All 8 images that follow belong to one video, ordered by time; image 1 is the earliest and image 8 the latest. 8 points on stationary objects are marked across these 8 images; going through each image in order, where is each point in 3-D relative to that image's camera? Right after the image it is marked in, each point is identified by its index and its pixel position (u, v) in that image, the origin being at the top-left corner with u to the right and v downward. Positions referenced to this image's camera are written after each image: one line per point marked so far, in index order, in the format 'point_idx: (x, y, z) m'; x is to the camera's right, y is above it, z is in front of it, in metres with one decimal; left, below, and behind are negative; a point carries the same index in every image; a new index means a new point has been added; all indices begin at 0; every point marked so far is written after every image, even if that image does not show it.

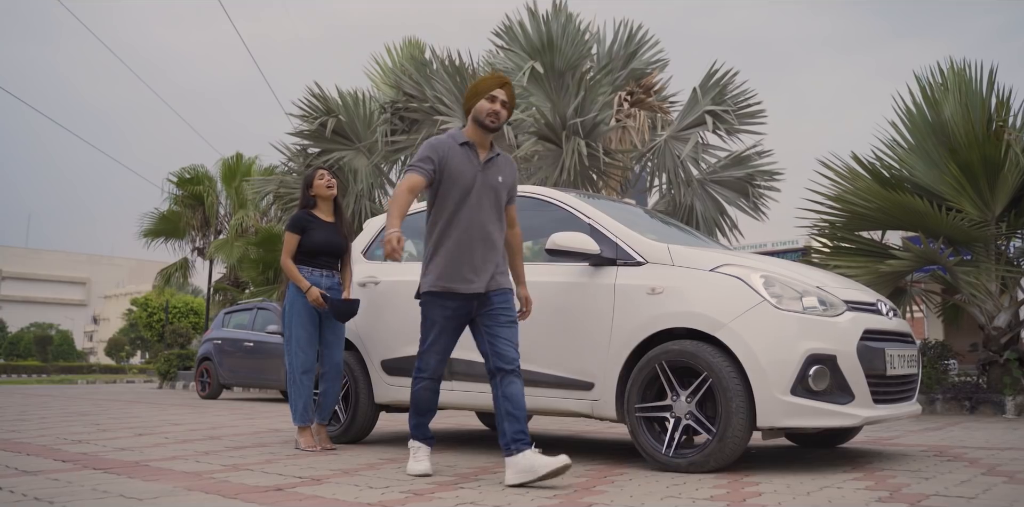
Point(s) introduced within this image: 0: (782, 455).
0: (+1.5, -1.1, +5.3) m
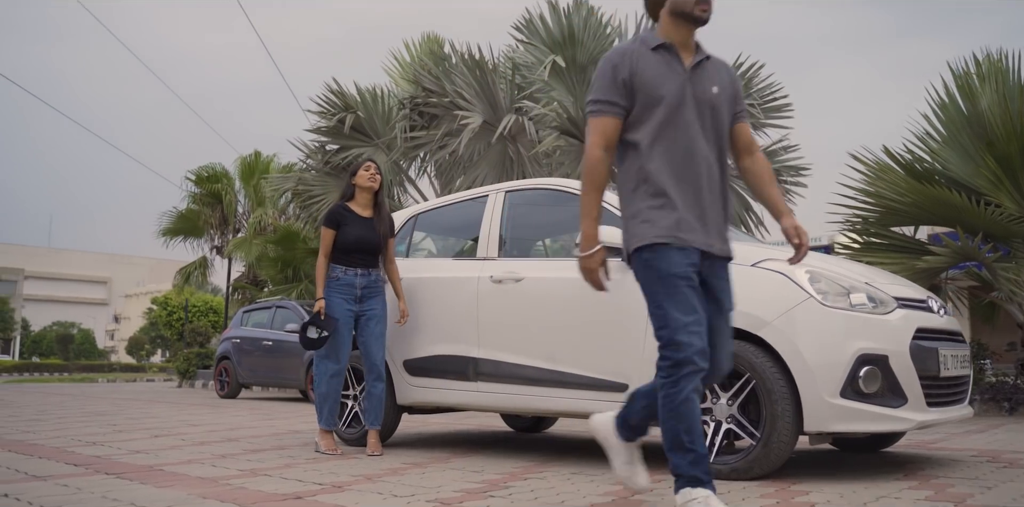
0: (+1.7, -1.1, +5.0) m
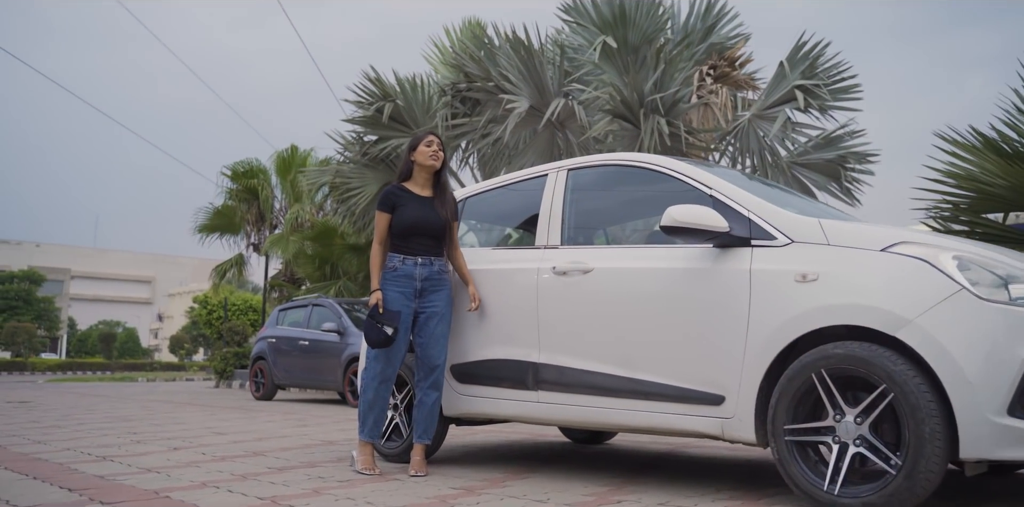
0: (+2.0, -1.0, +4.1) m
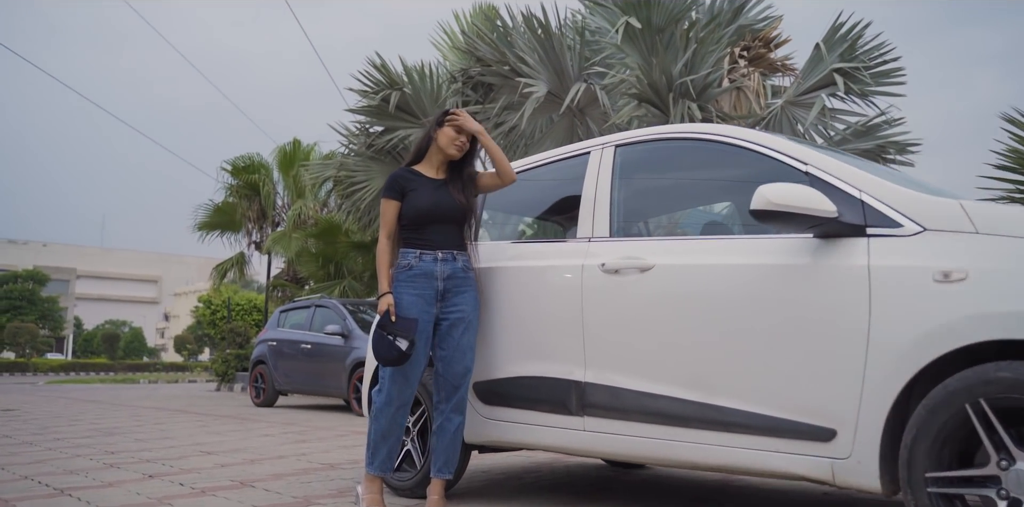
0: (+2.1, -1.0, +3.2) m
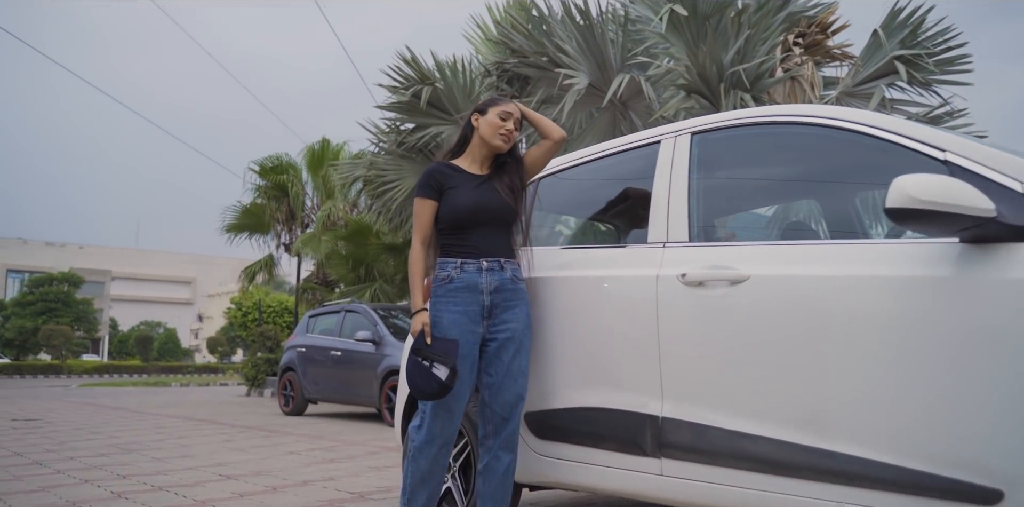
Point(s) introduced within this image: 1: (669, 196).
0: (+2.3, -1.0, +2.5) m
1: (+0.6, +0.2, +3.6) m
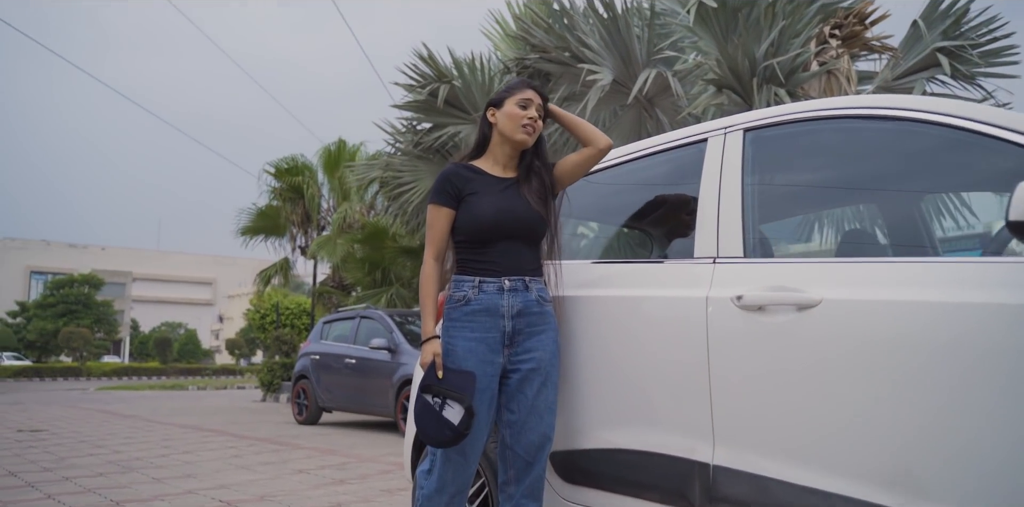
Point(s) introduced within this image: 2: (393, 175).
0: (+2.4, -1.1, +2.0) m
1: (+0.7, +0.2, +3.1) m
2: (-1.7, +1.1, +13.7) m
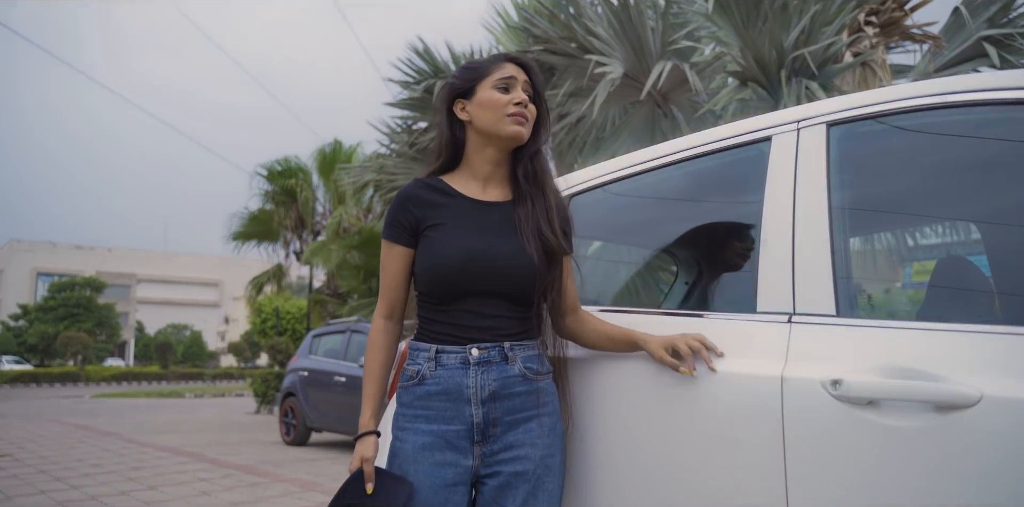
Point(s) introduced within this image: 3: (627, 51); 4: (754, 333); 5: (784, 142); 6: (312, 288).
0: (+2.3, -1.2, +1.0) m
1: (+0.6, 0.0, +2.1) m
2: (-1.7, +1.0, +12.7) m
3: (+1.2, +2.1, +9.6) m
4: (+0.5, -0.2, +2.0) m
5: (+0.6, +0.3, +2.2) m
6: (-4.2, -0.7, +19.9) m
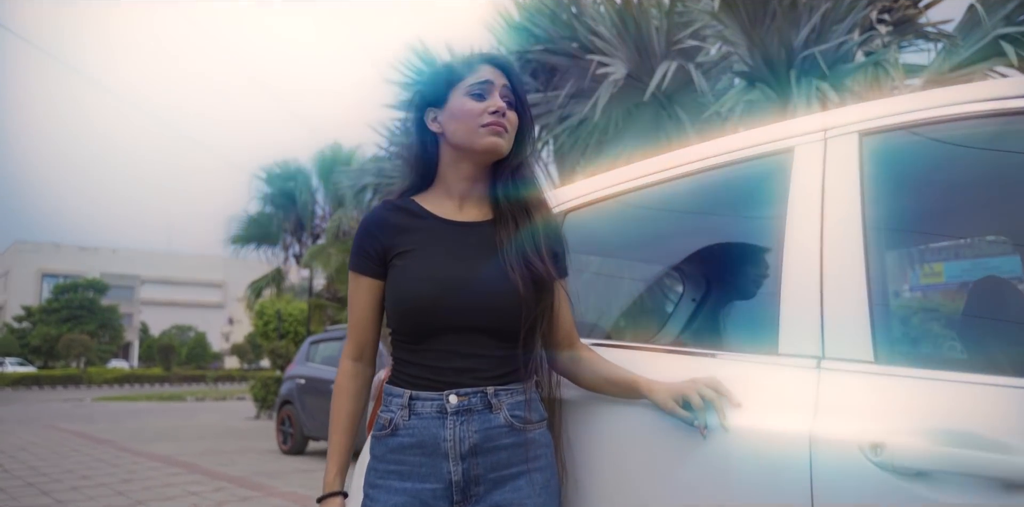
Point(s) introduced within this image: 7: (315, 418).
0: (+2.3, -1.2, +0.7) m
1: (+0.6, 0.0, +1.8) m
2: (-1.7, +0.9, +12.4) m
3: (+1.2, +2.0, +9.3) m
4: (+0.5, -0.2, +1.7) m
5: (+0.6, +0.2, +1.9) m
6: (-4.2, -0.8, +19.6) m
7: (-2.6, -2.2, +12.3) m
